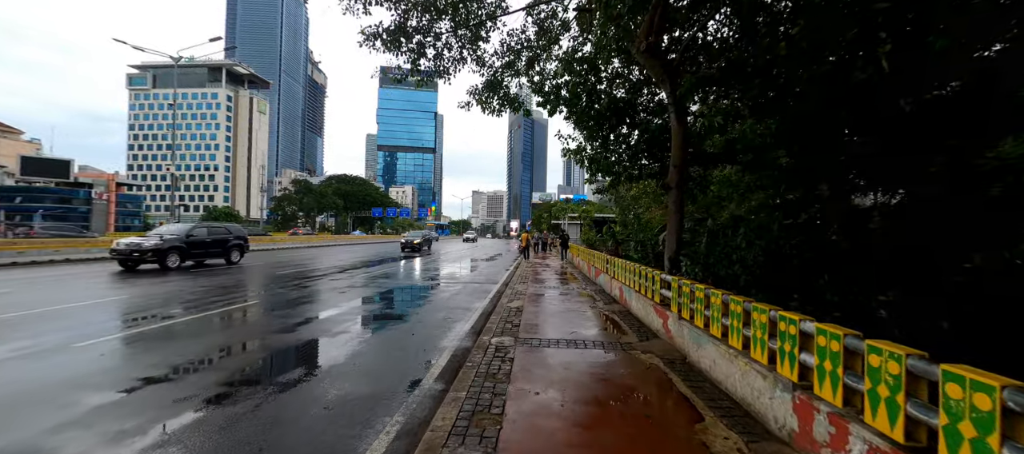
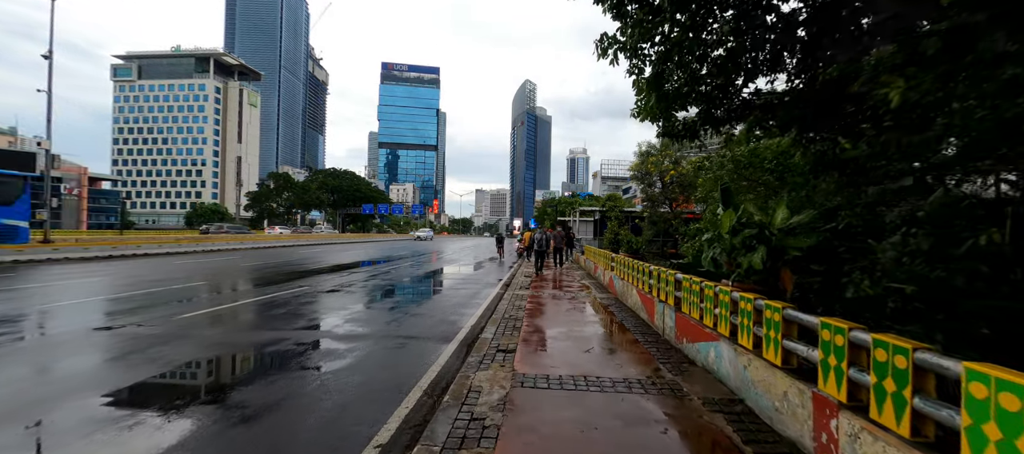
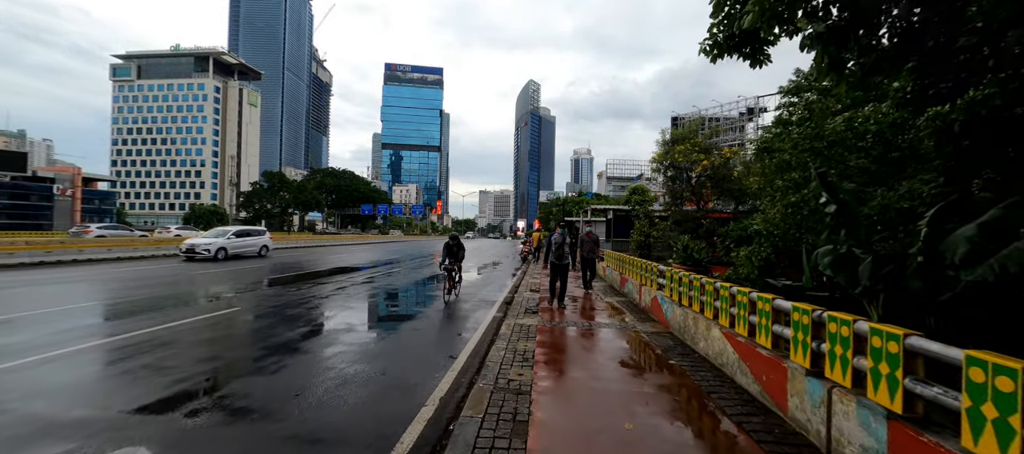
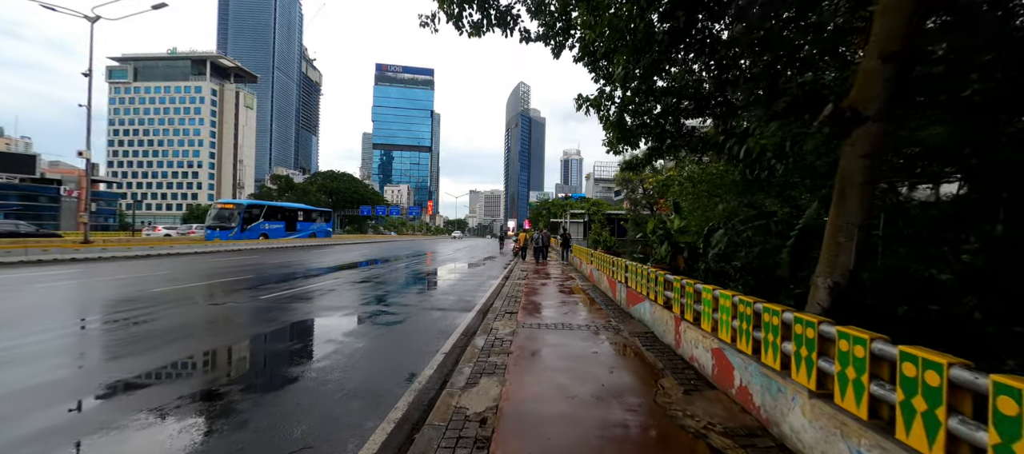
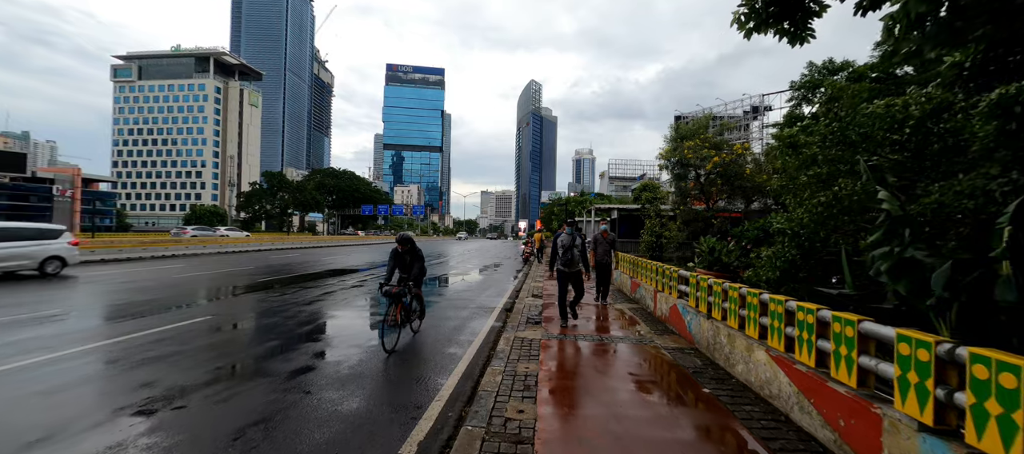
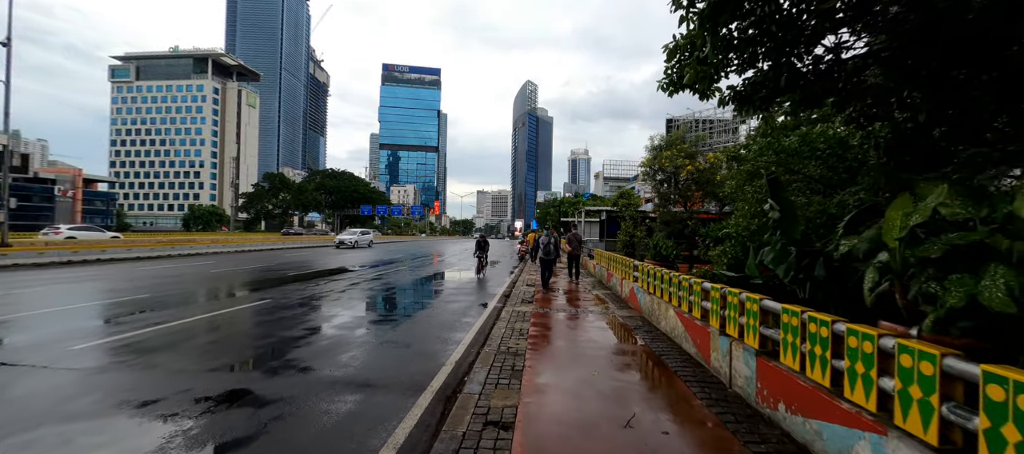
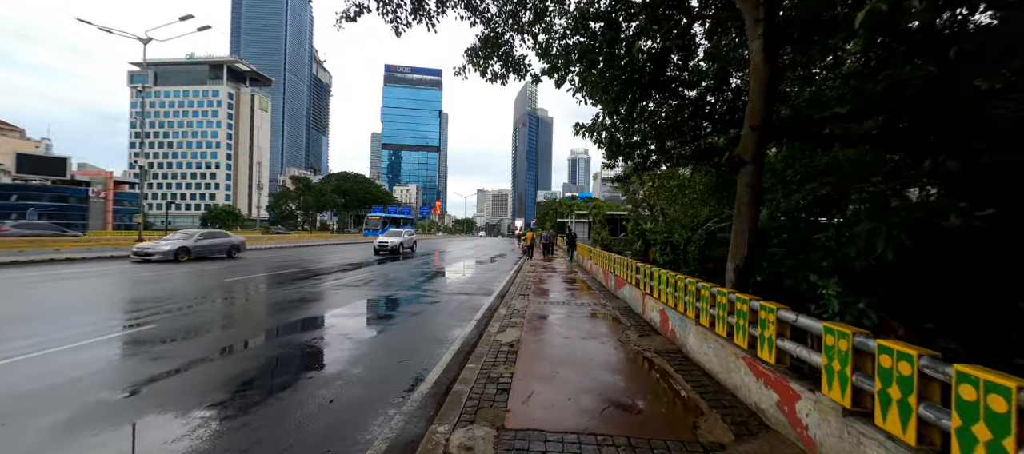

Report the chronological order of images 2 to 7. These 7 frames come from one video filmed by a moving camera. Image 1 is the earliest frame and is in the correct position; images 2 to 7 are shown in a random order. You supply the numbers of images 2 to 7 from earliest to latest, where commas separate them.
7, 4, 2, 6, 3, 5
